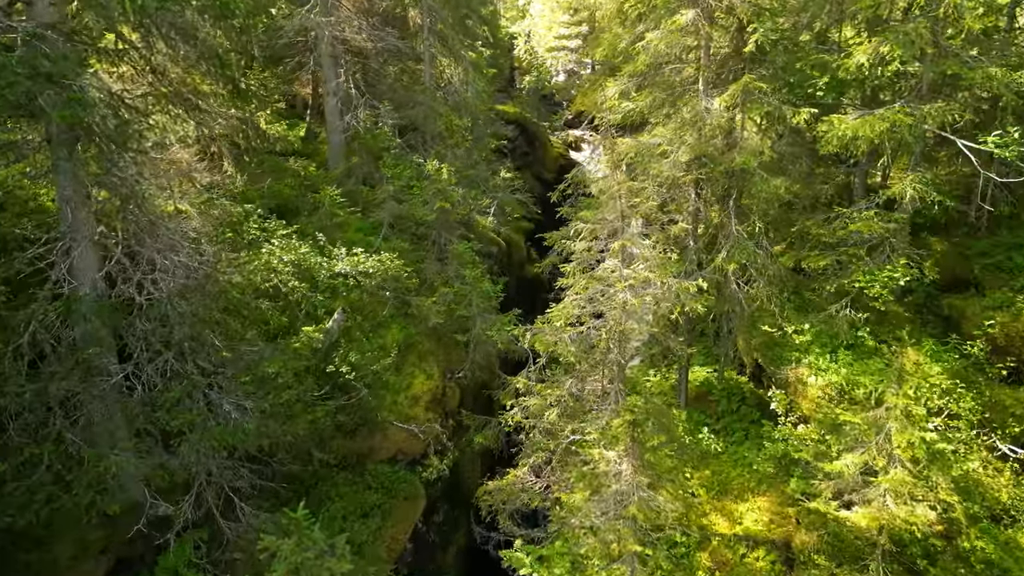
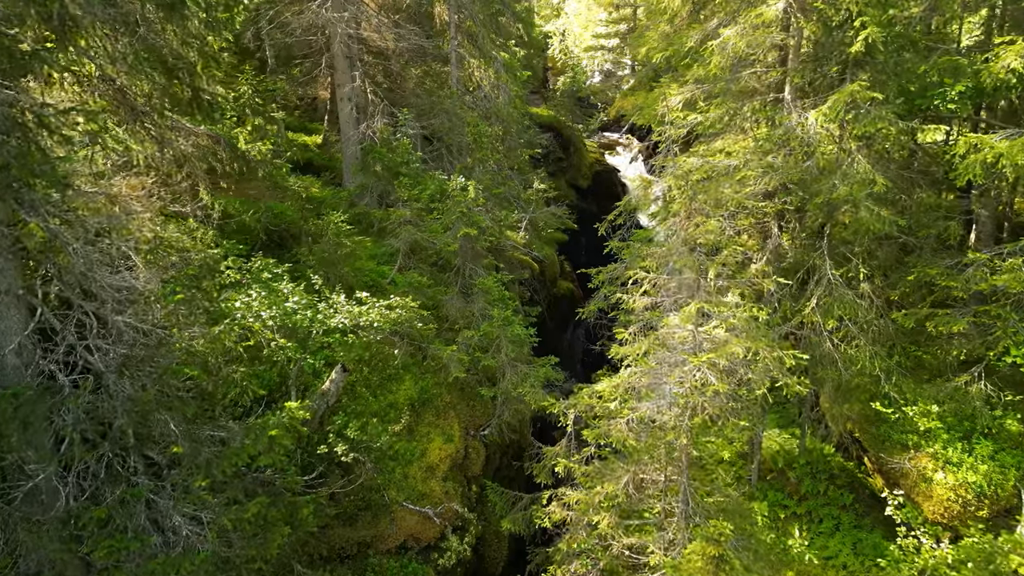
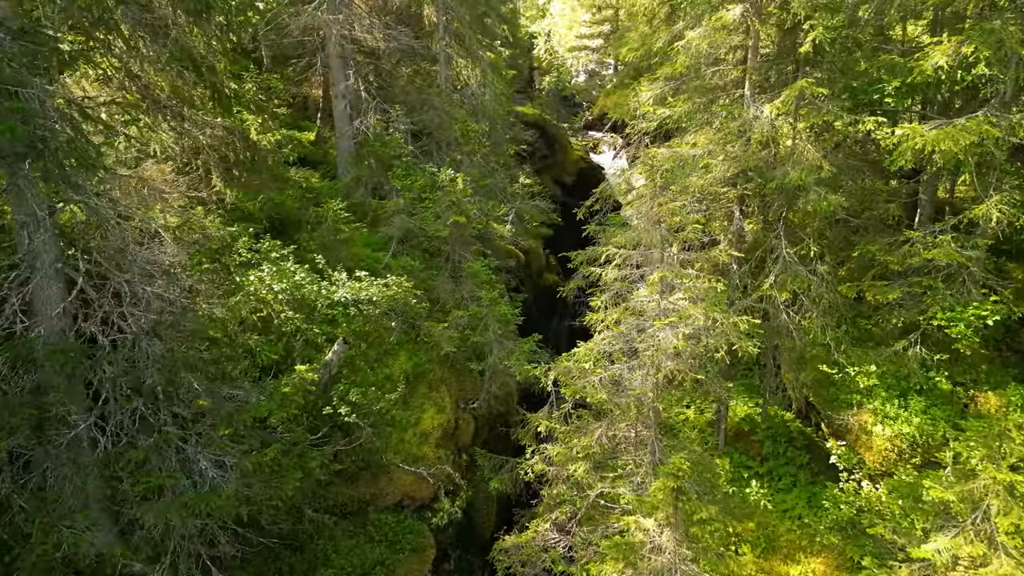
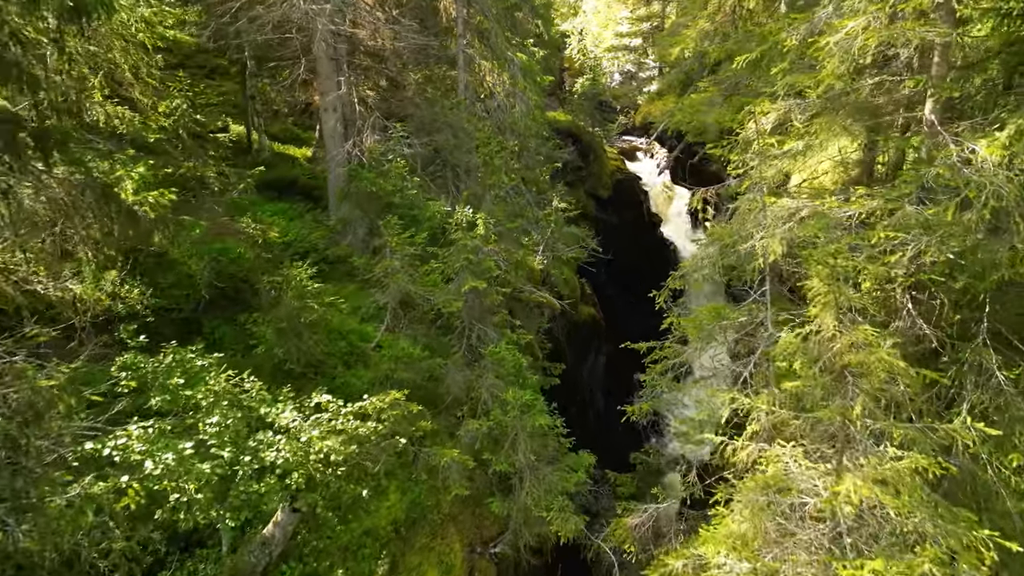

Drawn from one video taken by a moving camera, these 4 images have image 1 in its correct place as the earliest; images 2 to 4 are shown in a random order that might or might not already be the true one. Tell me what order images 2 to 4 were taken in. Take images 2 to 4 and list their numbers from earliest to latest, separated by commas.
3, 2, 4
